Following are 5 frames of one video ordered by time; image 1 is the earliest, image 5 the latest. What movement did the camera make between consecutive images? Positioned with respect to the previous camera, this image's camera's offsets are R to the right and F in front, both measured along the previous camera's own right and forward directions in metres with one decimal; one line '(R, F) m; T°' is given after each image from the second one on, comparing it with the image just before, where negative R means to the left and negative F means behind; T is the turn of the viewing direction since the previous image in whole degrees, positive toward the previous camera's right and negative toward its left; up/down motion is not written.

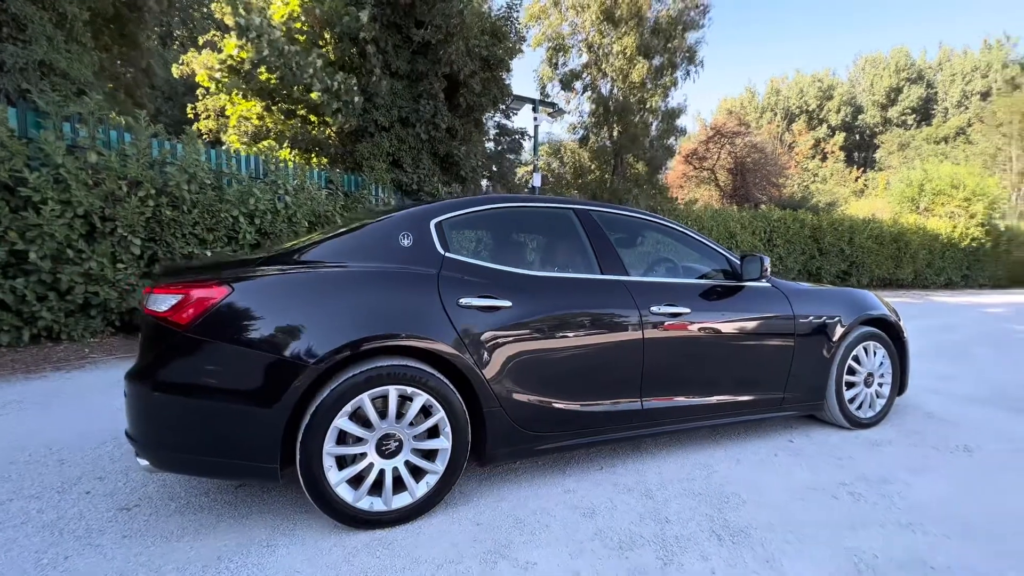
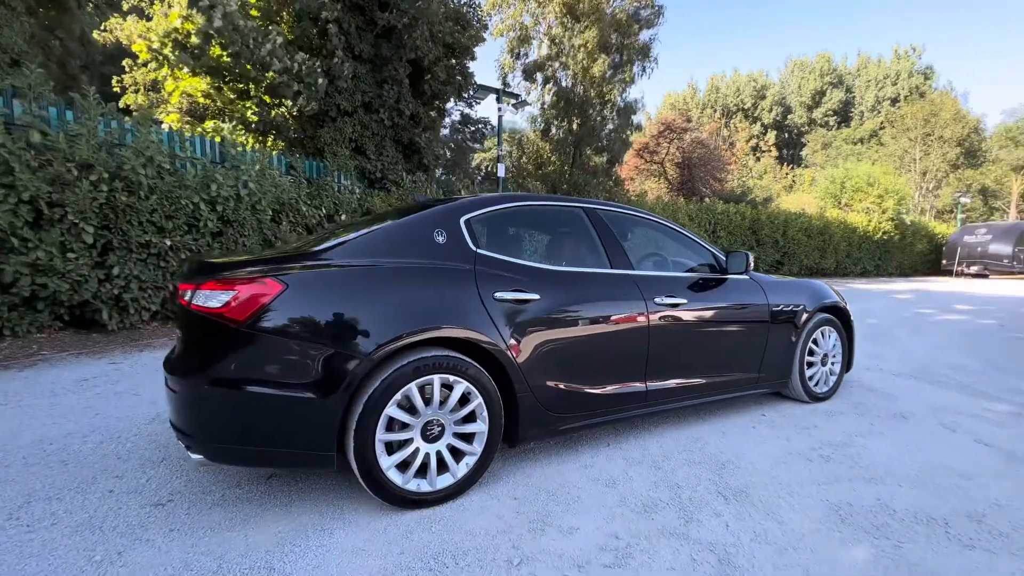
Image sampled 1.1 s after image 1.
(-0.5, -0.2) m; +6°
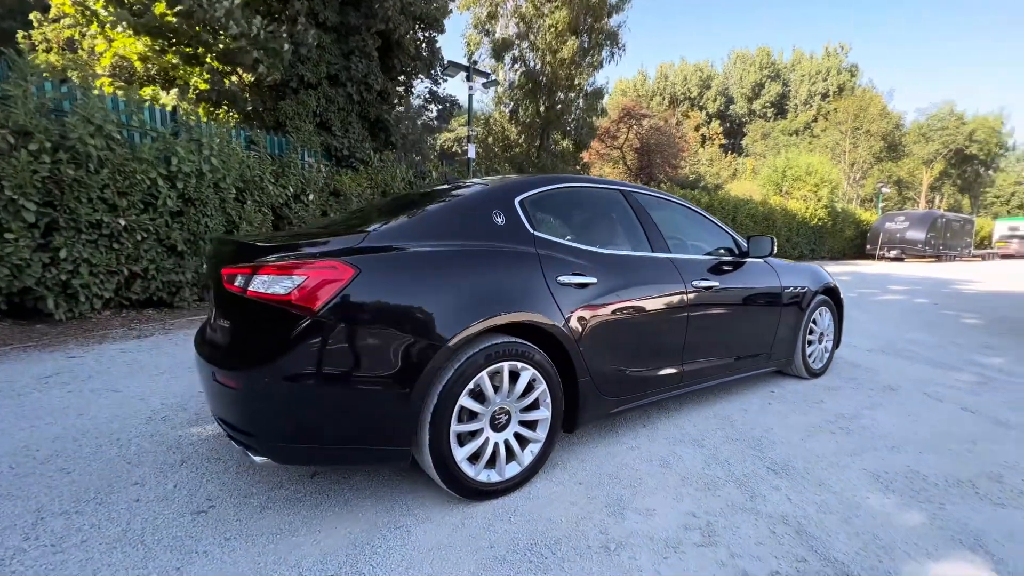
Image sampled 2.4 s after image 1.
(-0.6, +0.1) m; +6°
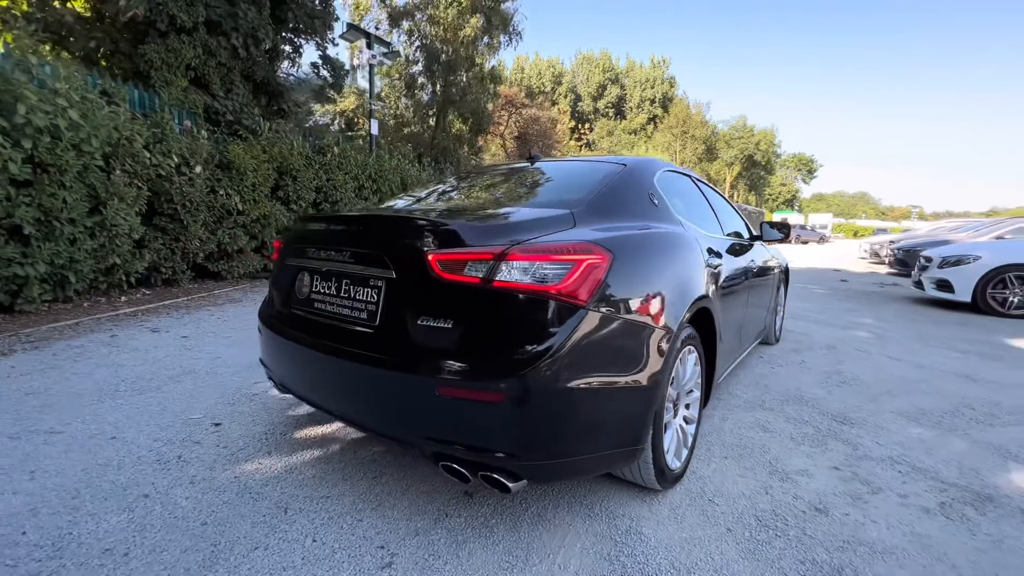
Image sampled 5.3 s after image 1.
(-1.6, +0.4) m; +18°
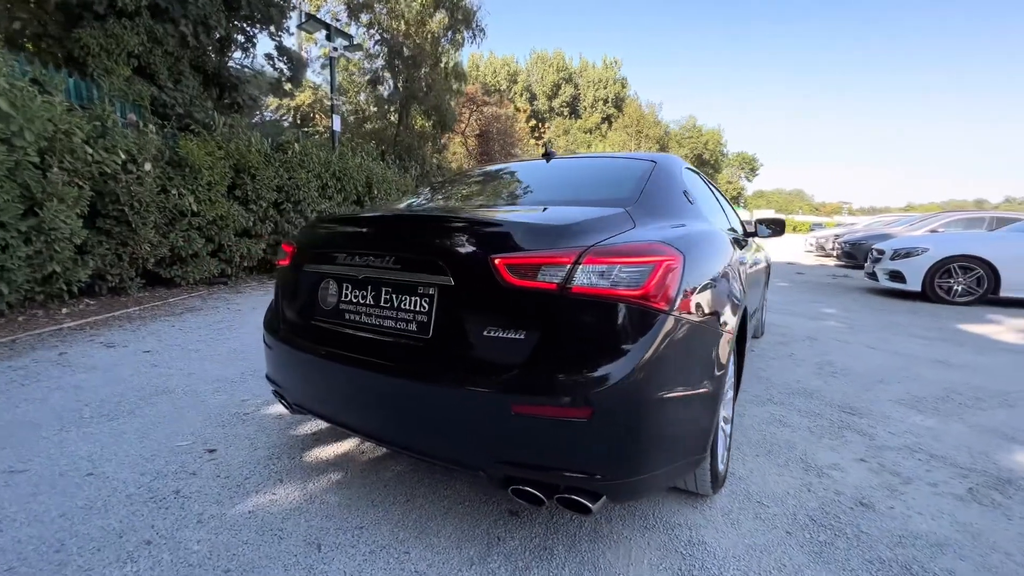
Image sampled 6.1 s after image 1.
(-0.4, +0.2) m; +5°
